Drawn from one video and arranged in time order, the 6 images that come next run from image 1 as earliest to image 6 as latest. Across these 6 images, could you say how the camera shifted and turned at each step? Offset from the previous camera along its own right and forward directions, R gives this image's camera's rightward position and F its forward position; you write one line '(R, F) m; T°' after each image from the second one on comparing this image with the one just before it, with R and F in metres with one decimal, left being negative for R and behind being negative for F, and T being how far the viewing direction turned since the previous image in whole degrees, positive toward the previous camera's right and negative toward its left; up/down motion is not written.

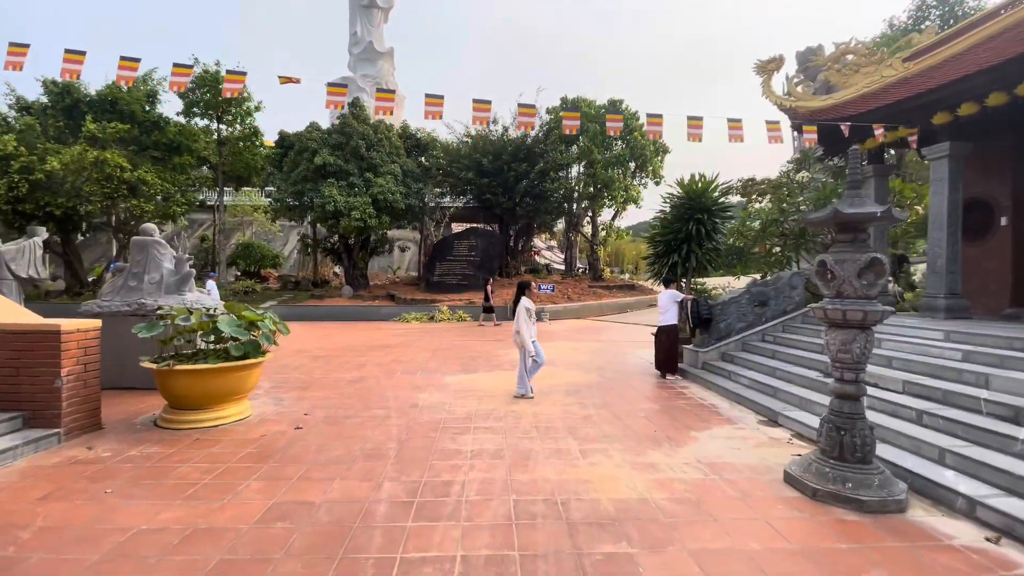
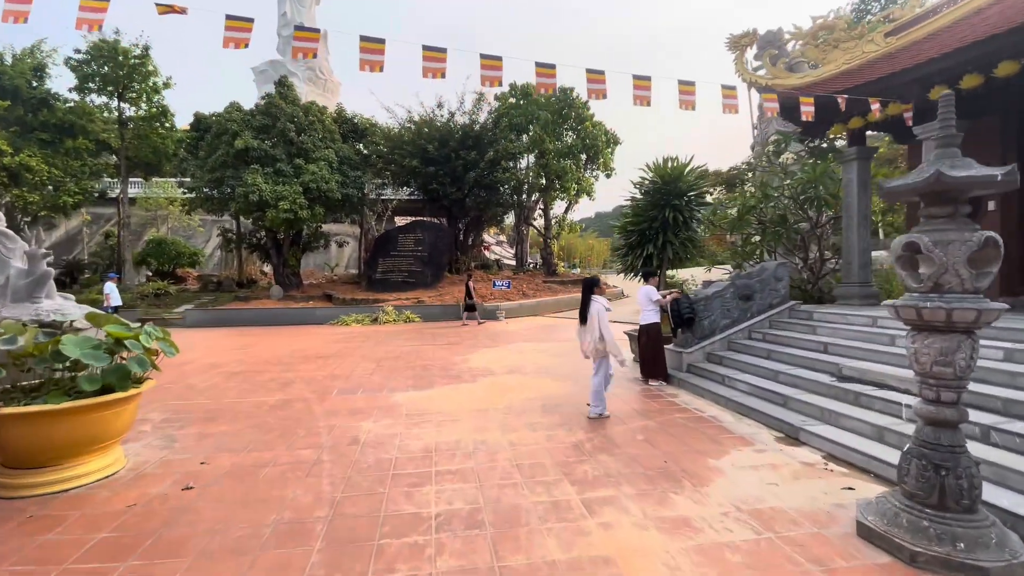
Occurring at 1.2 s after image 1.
(-0.2, +1.1) m; +7°
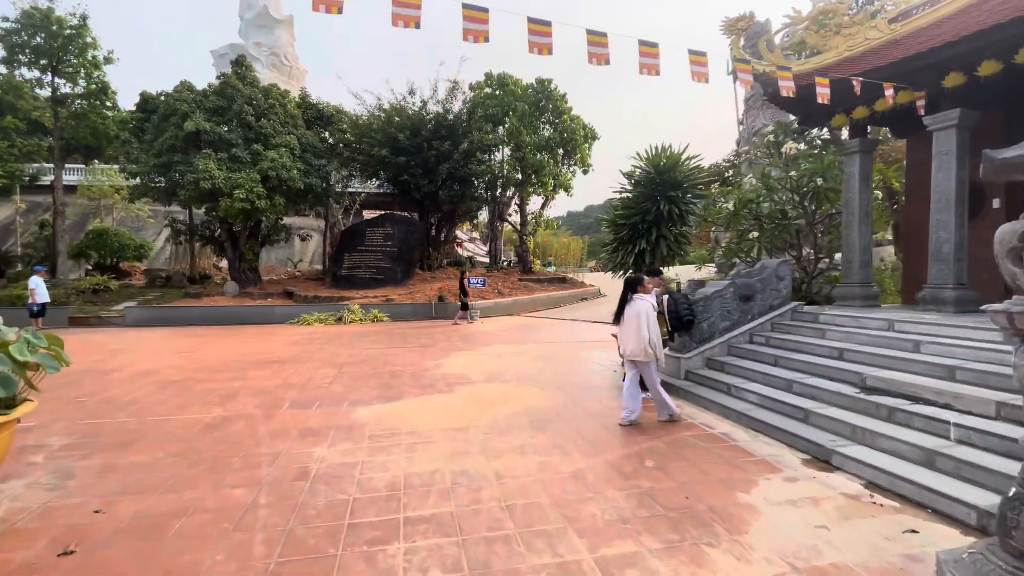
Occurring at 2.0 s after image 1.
(-0.1, +0.7) m; +3°
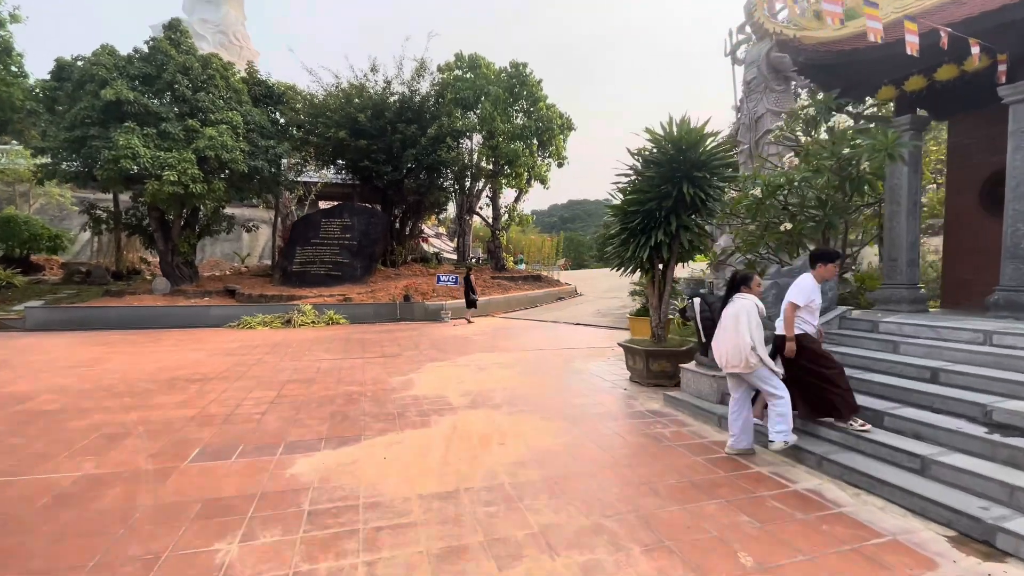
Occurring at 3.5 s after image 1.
(-0.3, +1.3) m; +4°
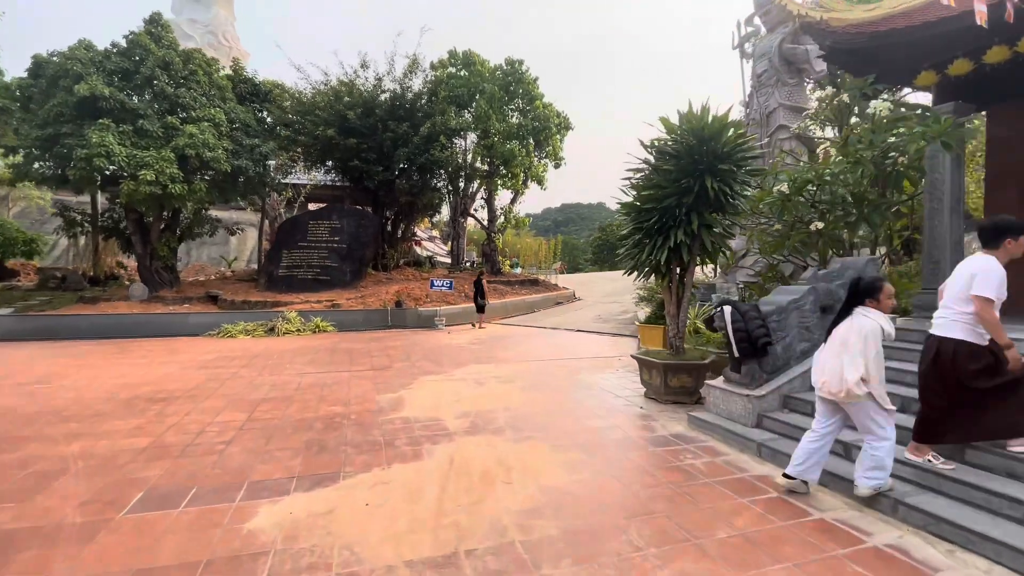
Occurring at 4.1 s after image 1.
(-0.1, +0.6) m; +1°
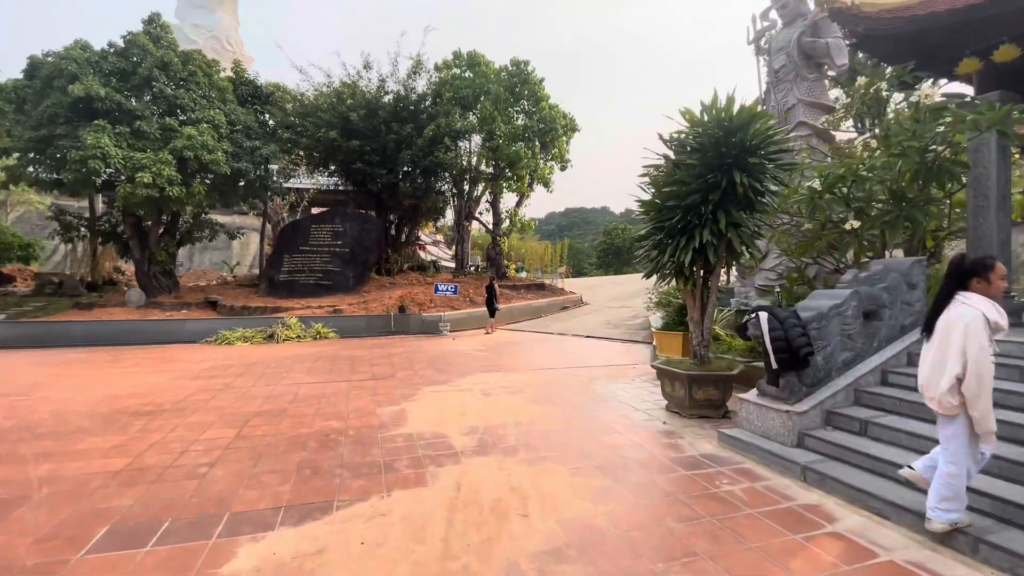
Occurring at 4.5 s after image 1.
(-0.1, +0.4) m; 0°
